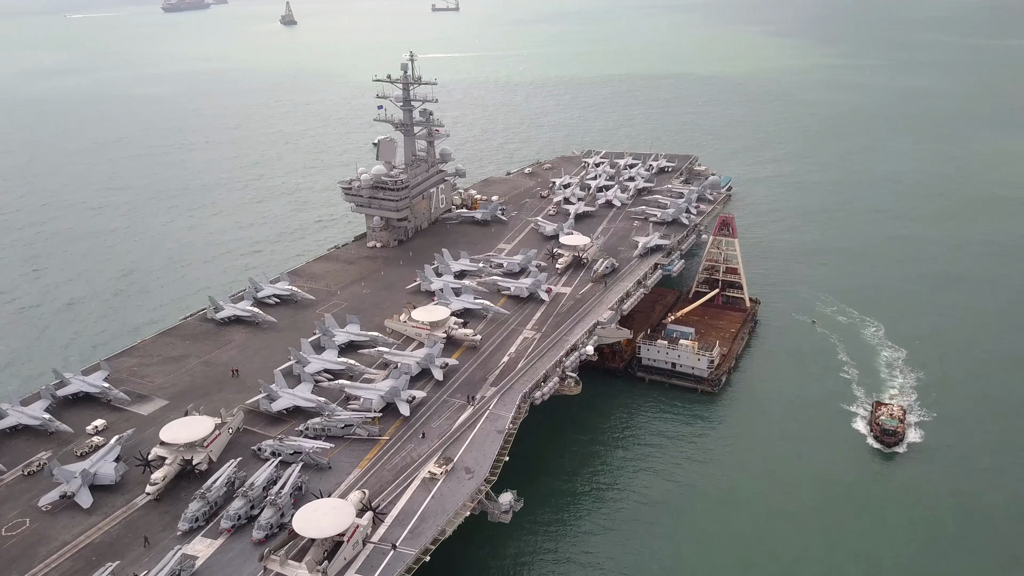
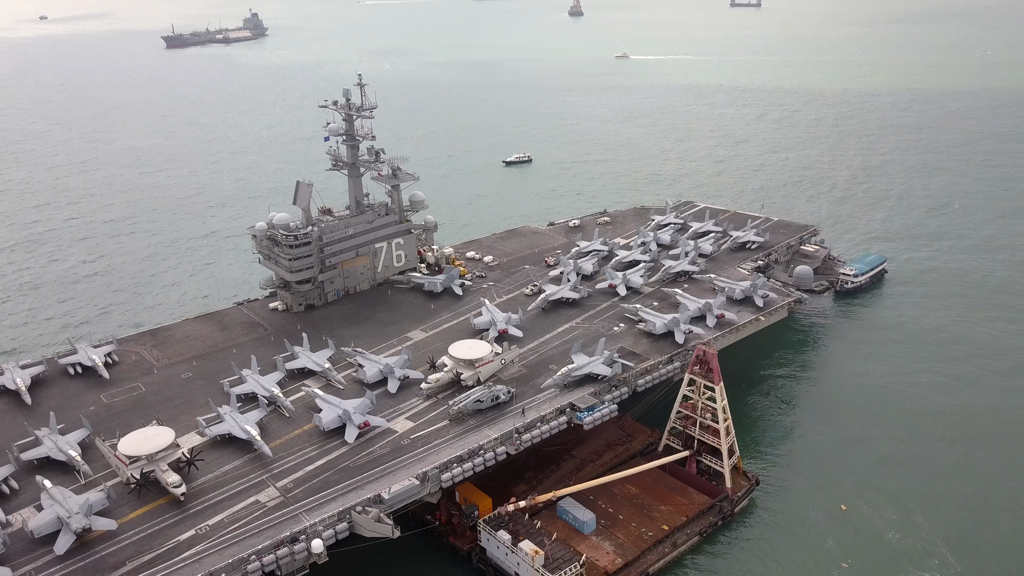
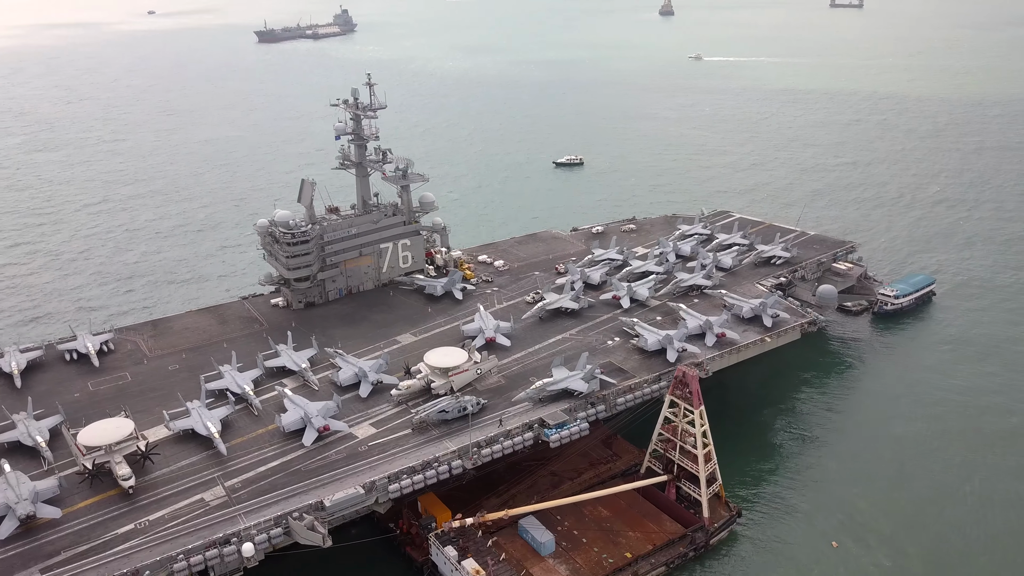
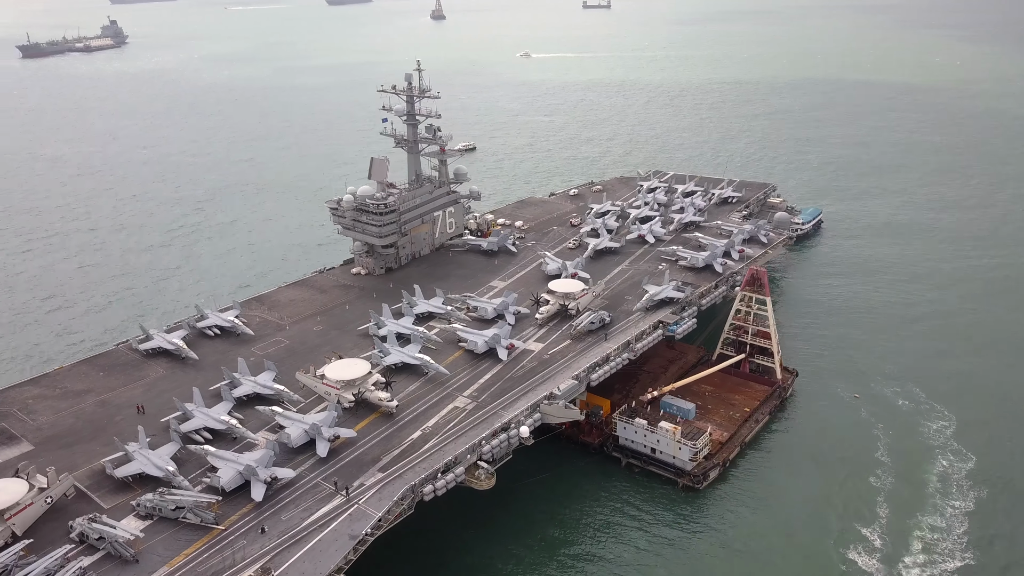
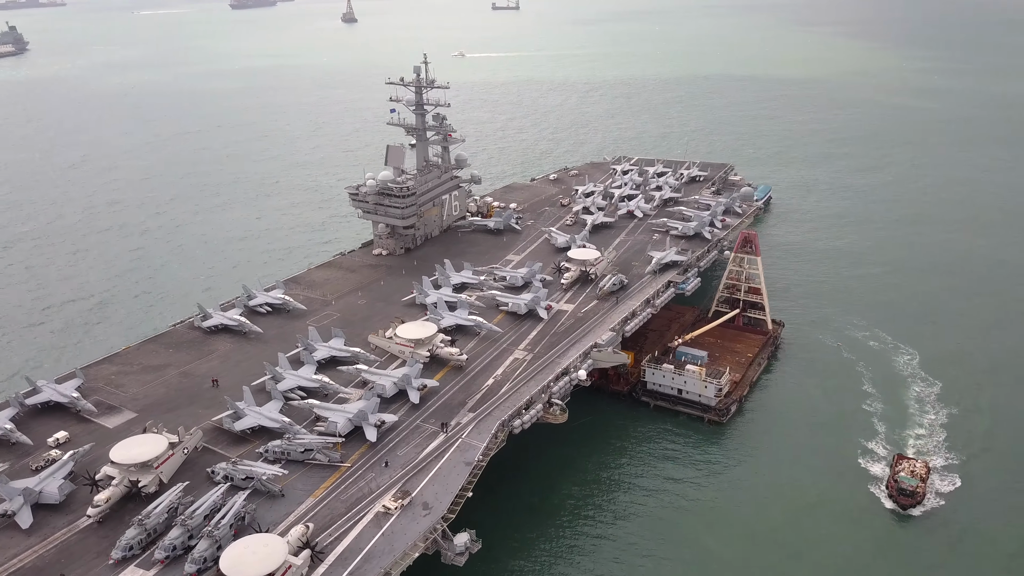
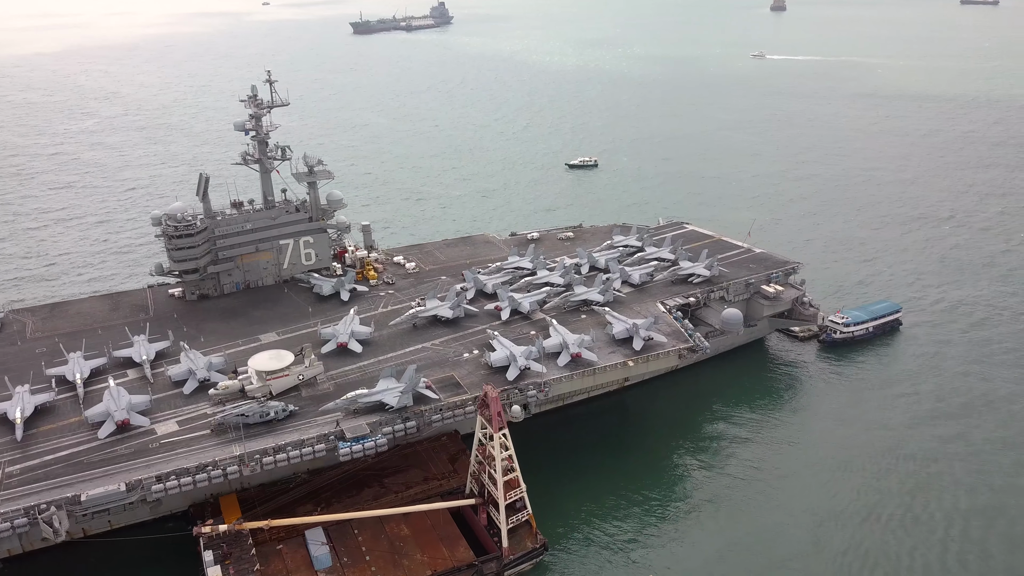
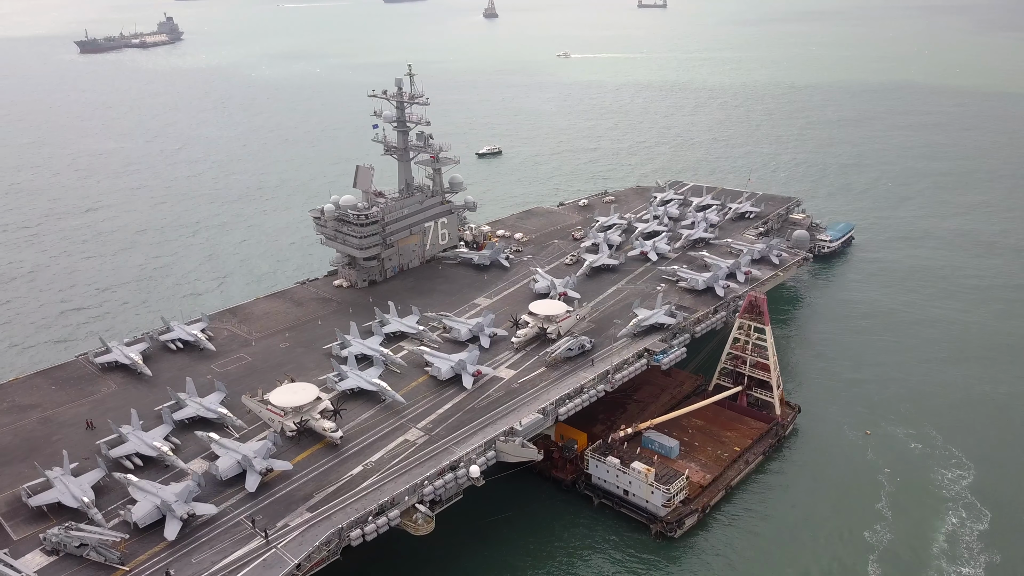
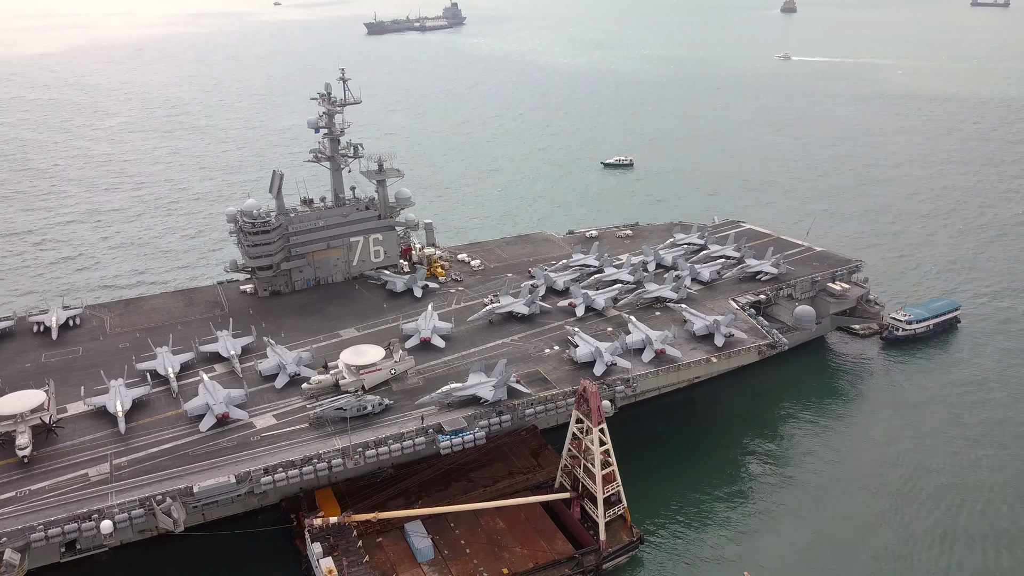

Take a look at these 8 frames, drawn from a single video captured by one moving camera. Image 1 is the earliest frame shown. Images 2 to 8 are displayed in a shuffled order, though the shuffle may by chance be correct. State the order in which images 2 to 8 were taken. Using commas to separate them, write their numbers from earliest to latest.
5, 4, 7, 2, 3, 8, 6
